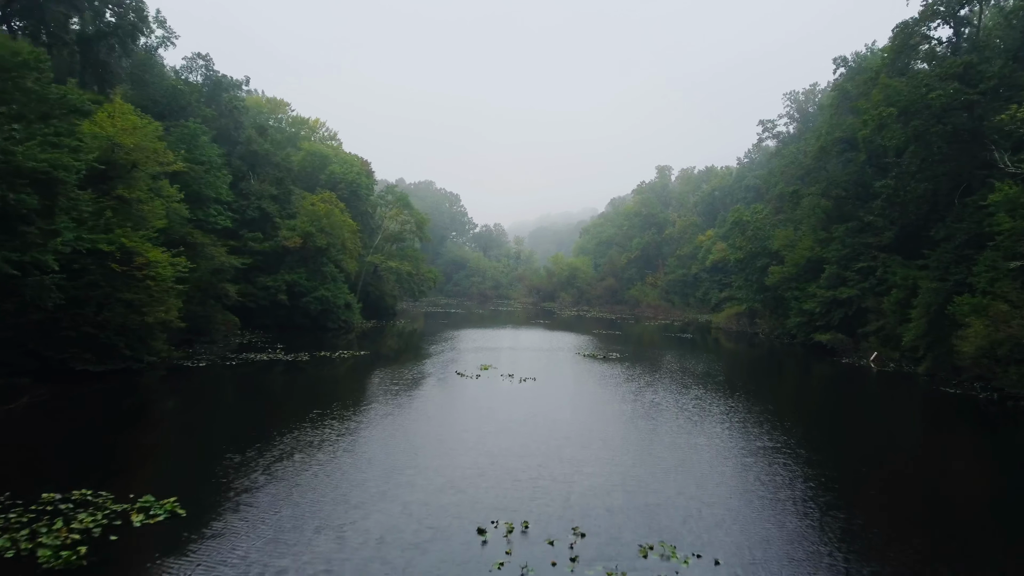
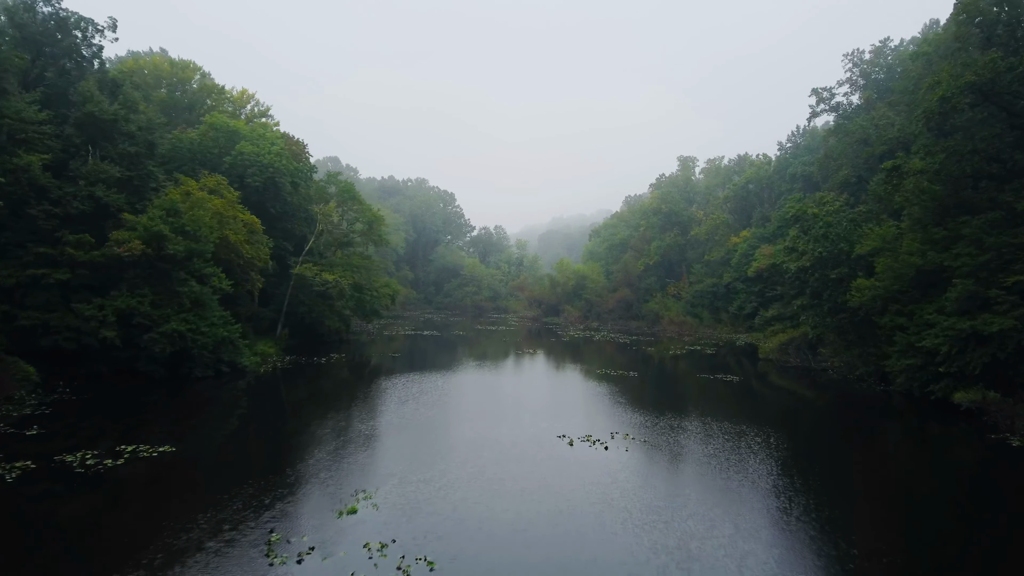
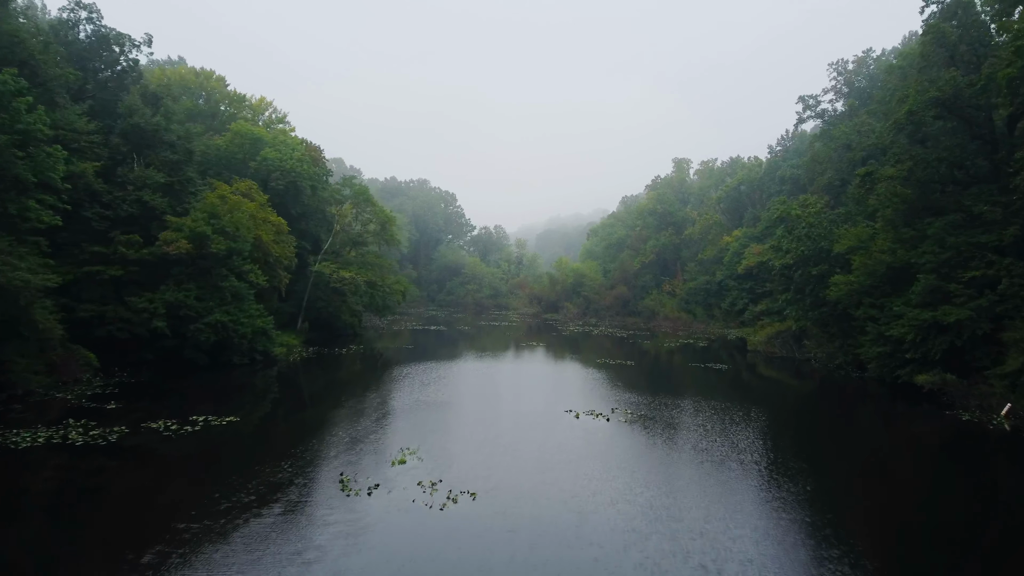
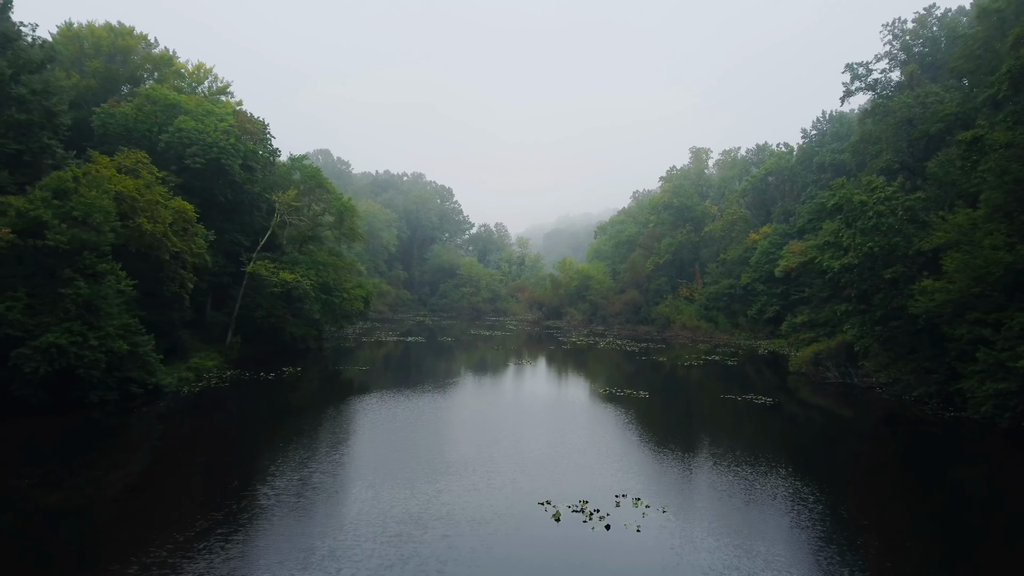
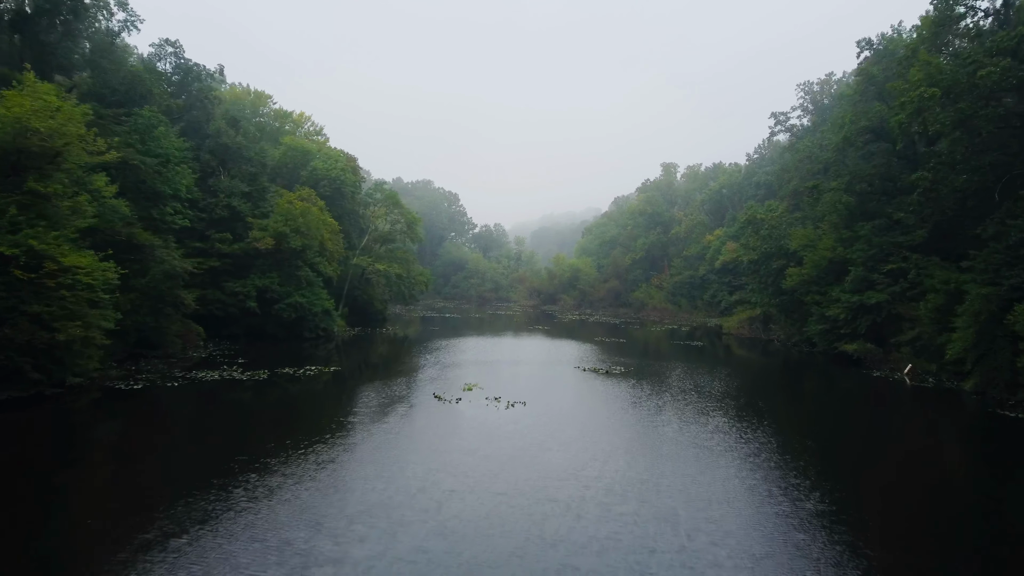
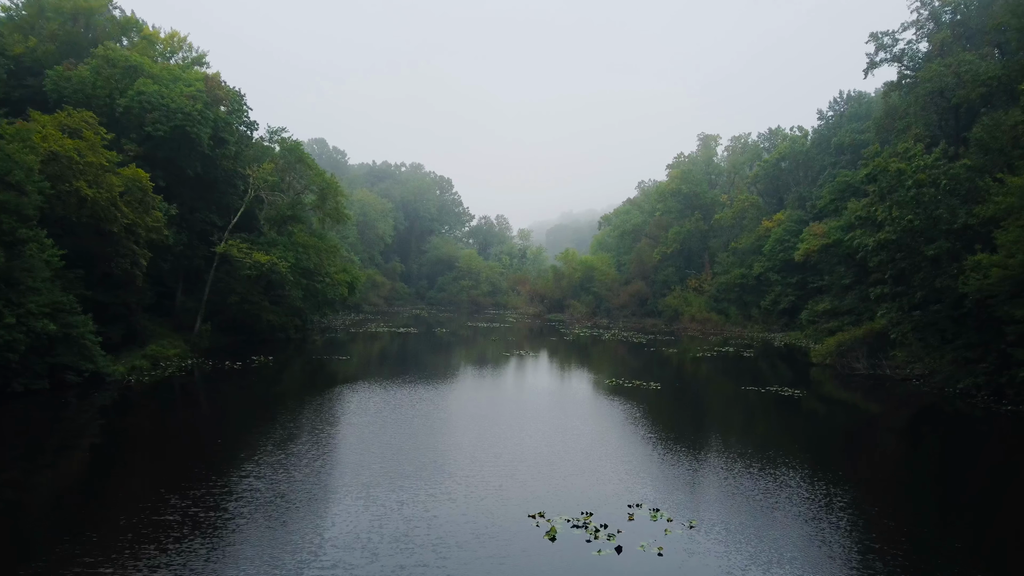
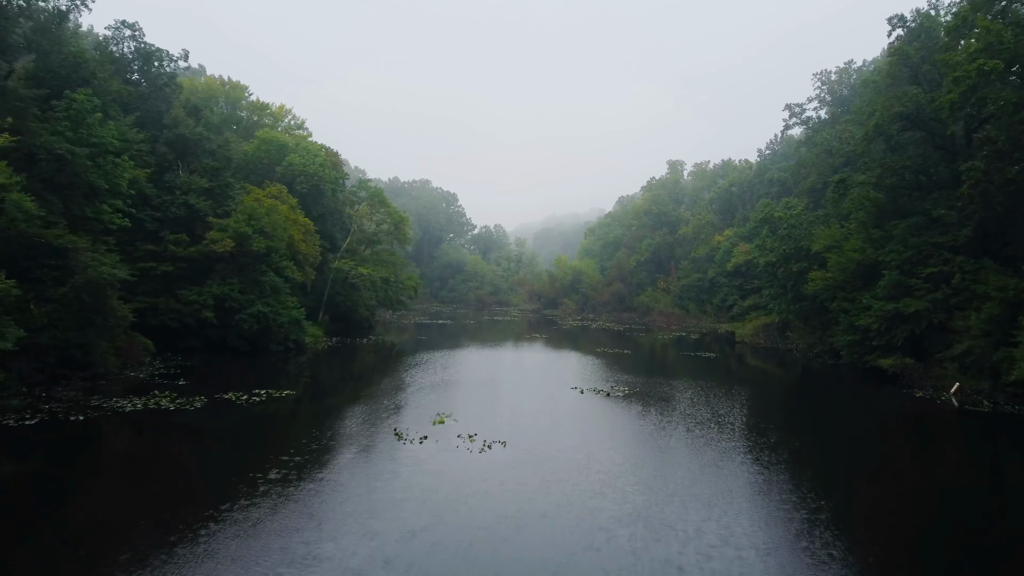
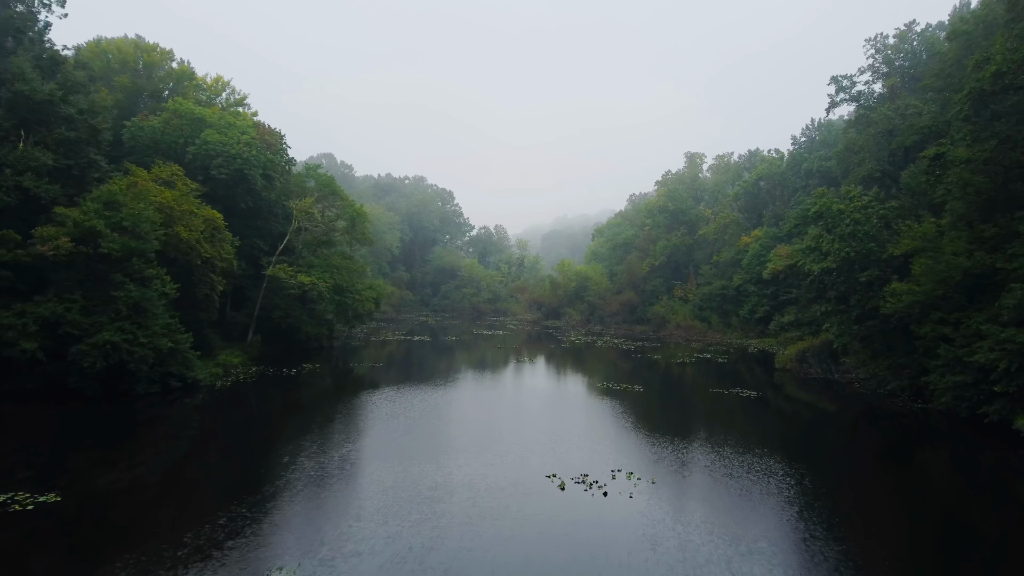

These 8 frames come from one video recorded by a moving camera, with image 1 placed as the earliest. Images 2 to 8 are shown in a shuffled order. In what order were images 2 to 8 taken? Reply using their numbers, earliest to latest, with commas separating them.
5, 7, 3, 2, 8, 4, 6
